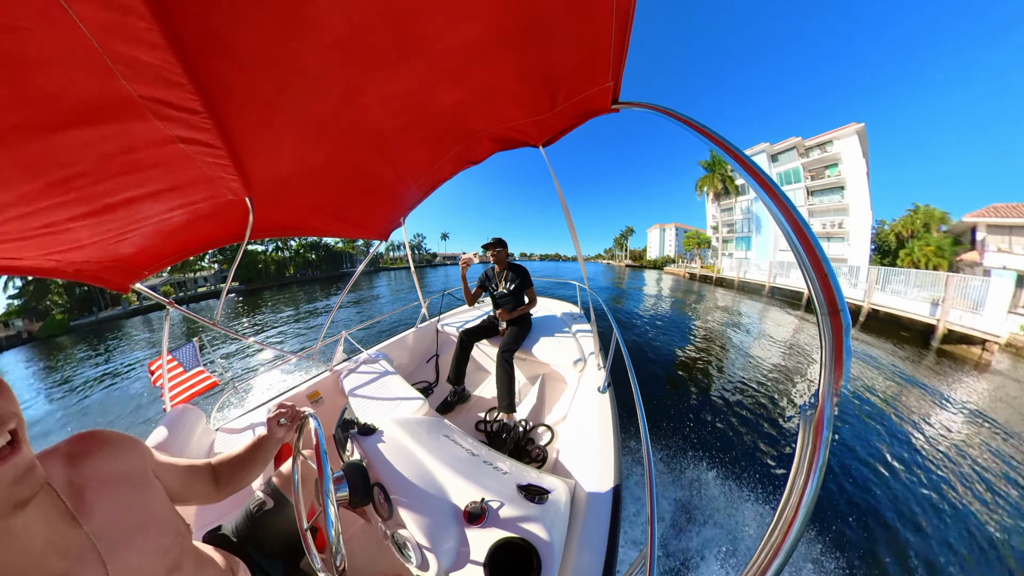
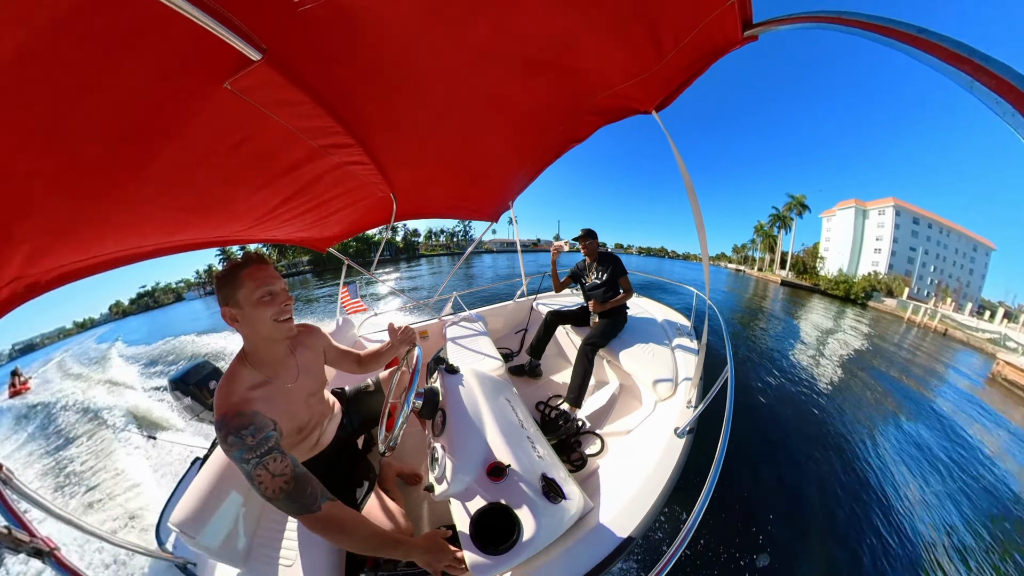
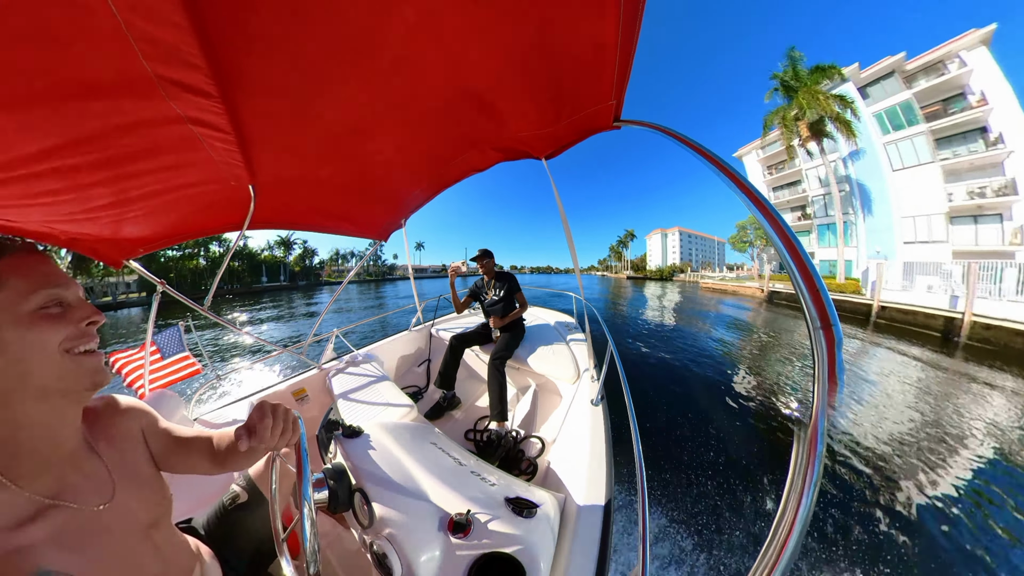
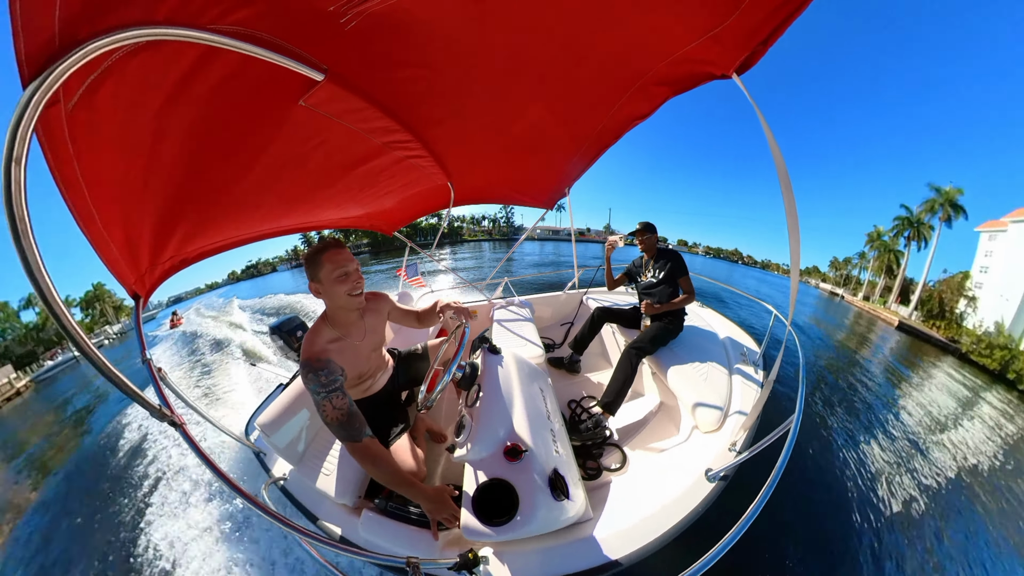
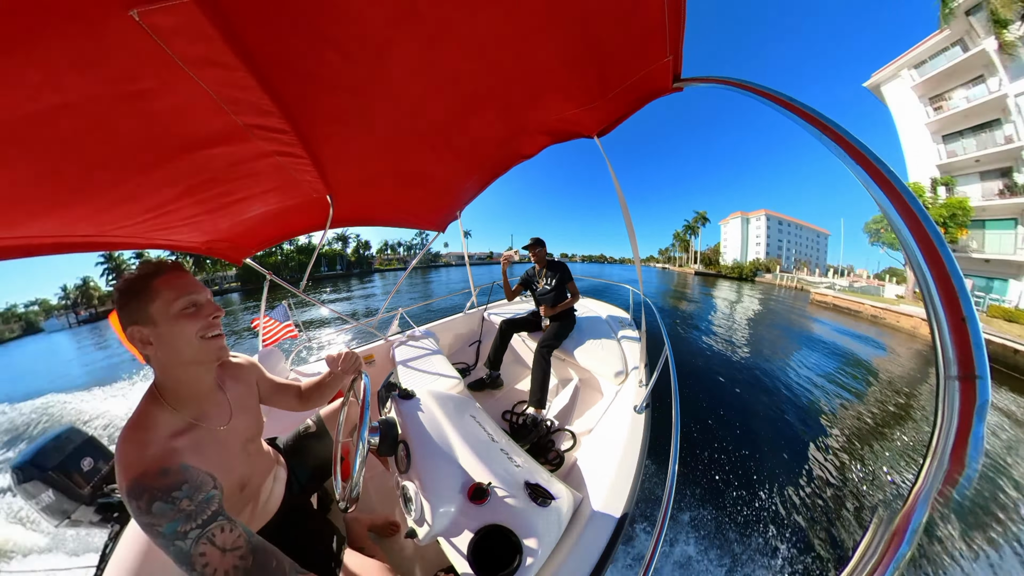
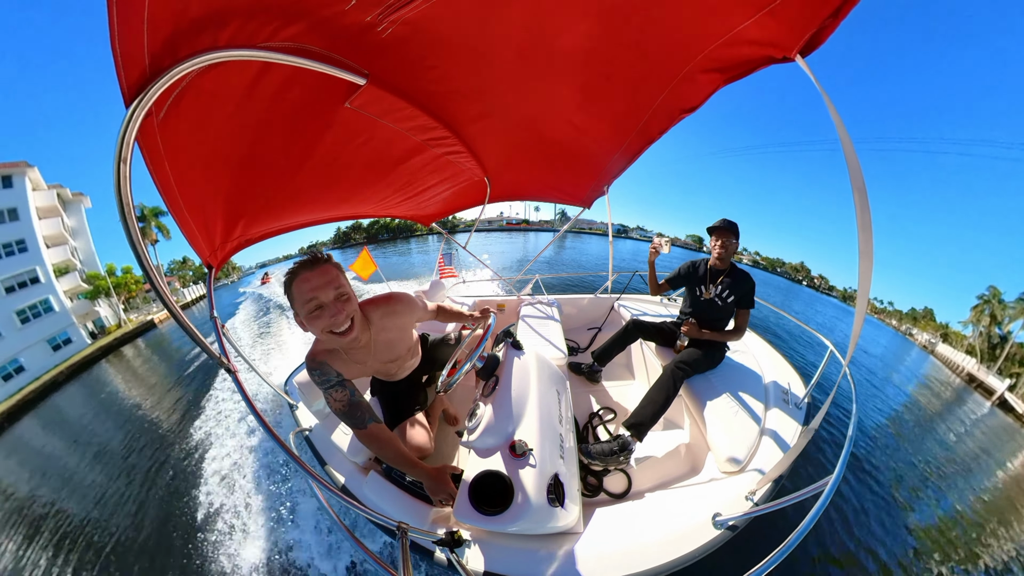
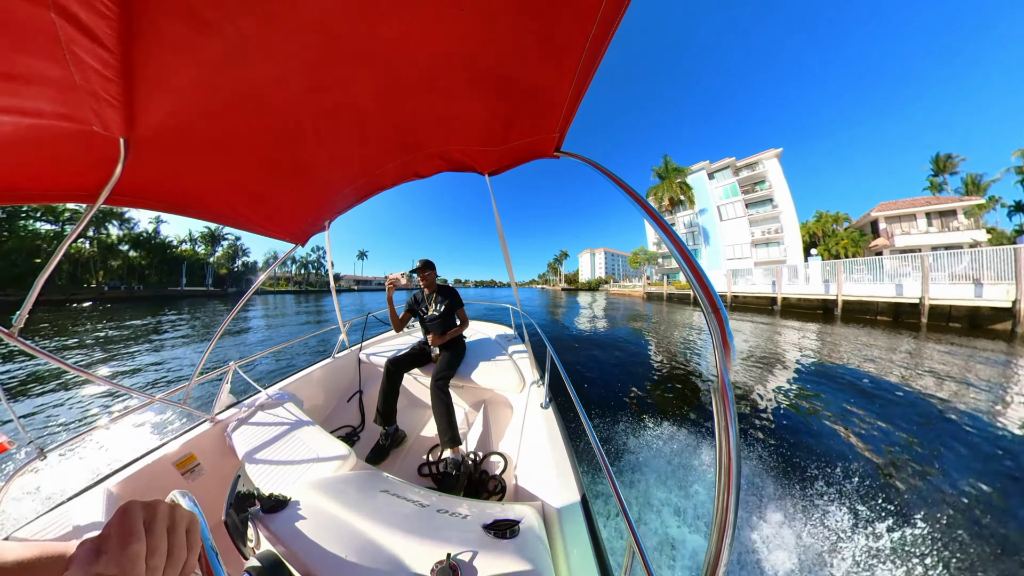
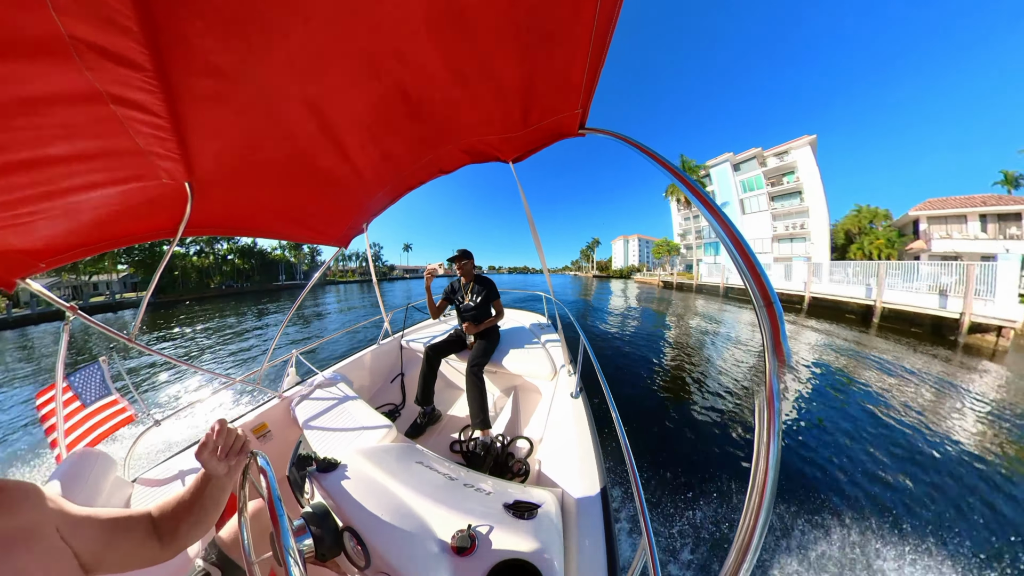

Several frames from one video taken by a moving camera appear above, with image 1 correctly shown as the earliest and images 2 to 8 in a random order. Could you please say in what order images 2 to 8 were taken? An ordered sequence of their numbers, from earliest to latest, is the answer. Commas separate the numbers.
8, 7, 3, 5, 2, 4, 6
